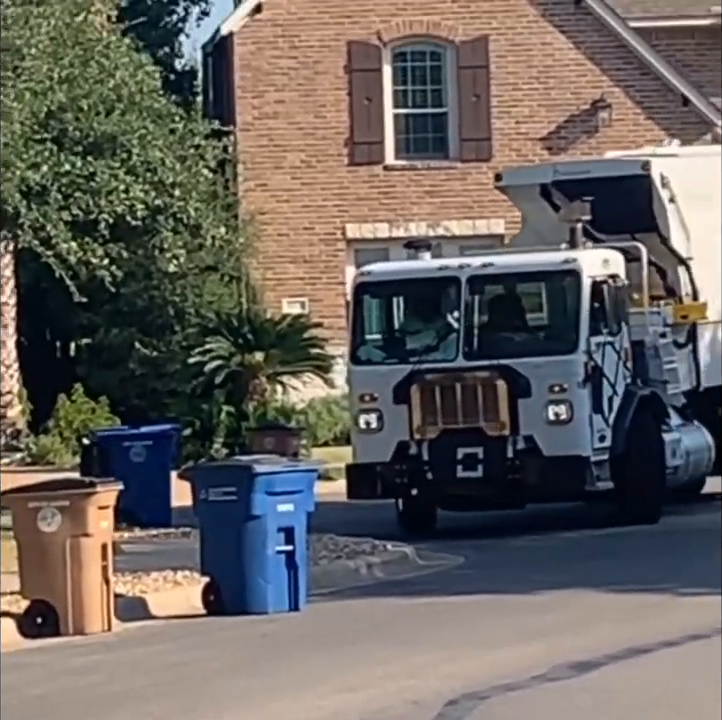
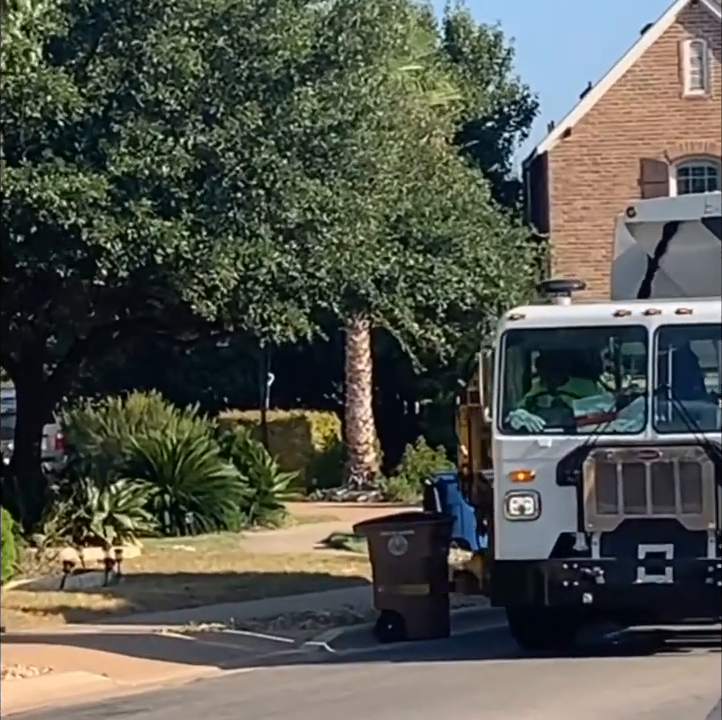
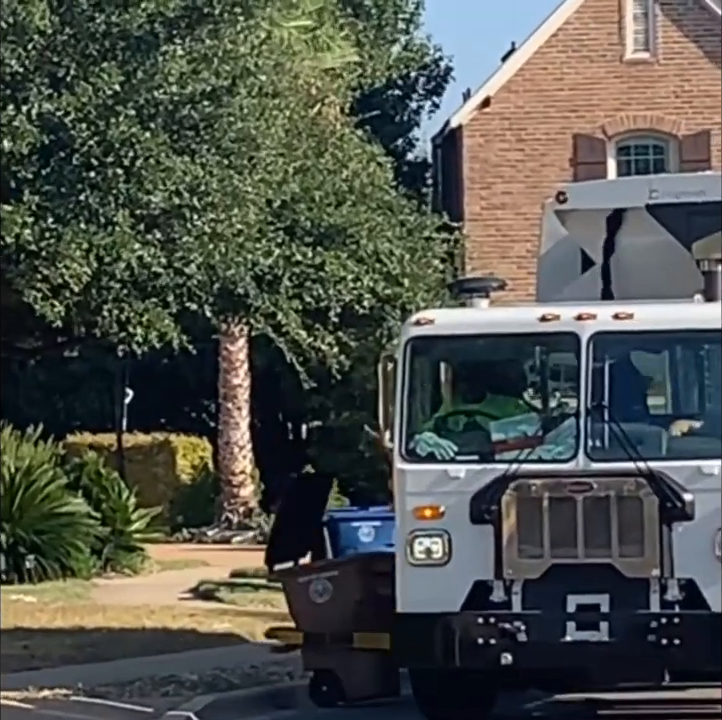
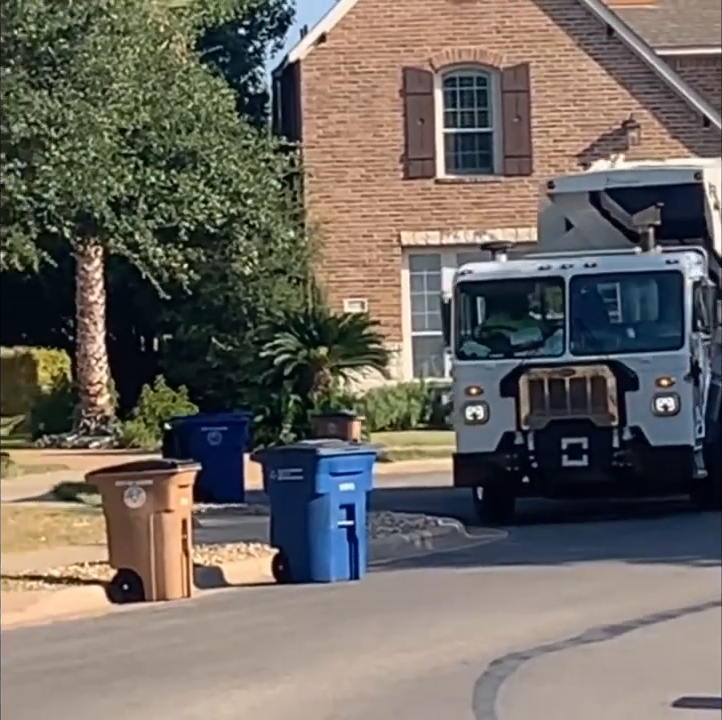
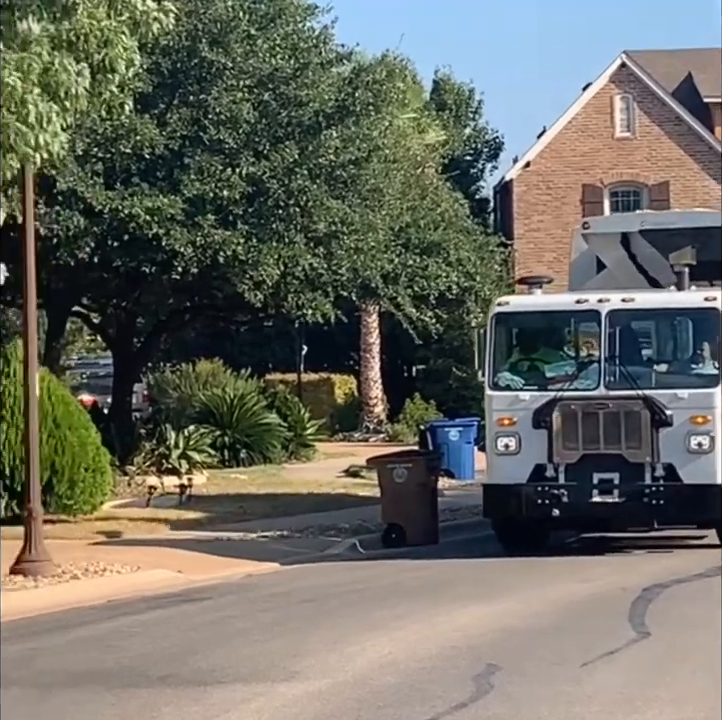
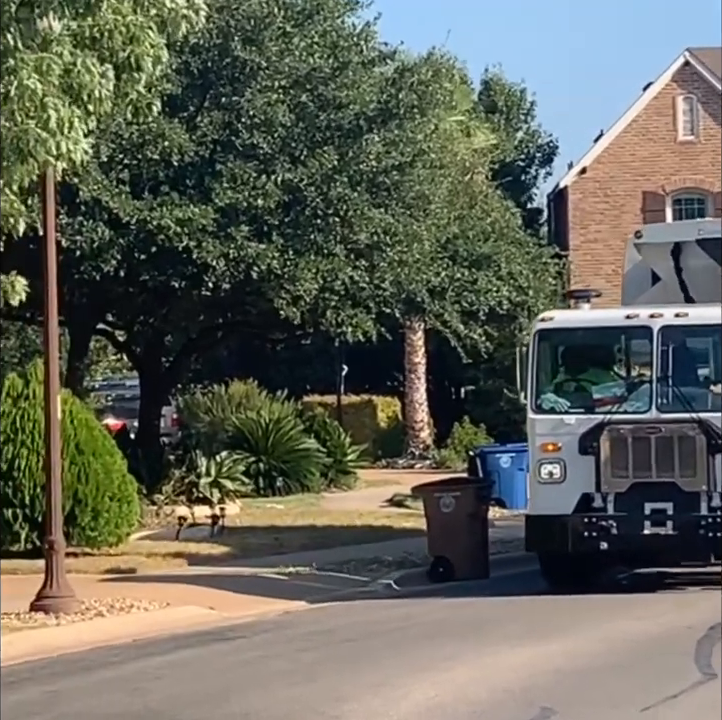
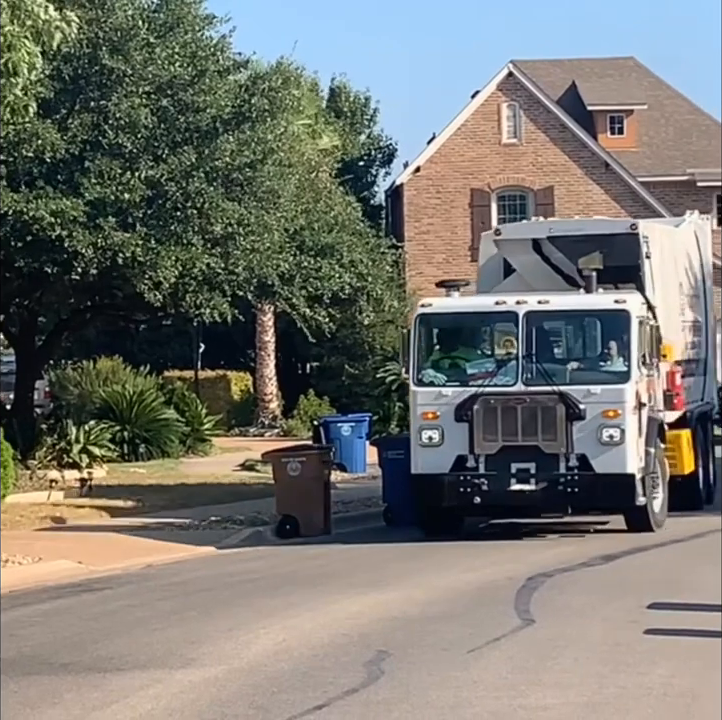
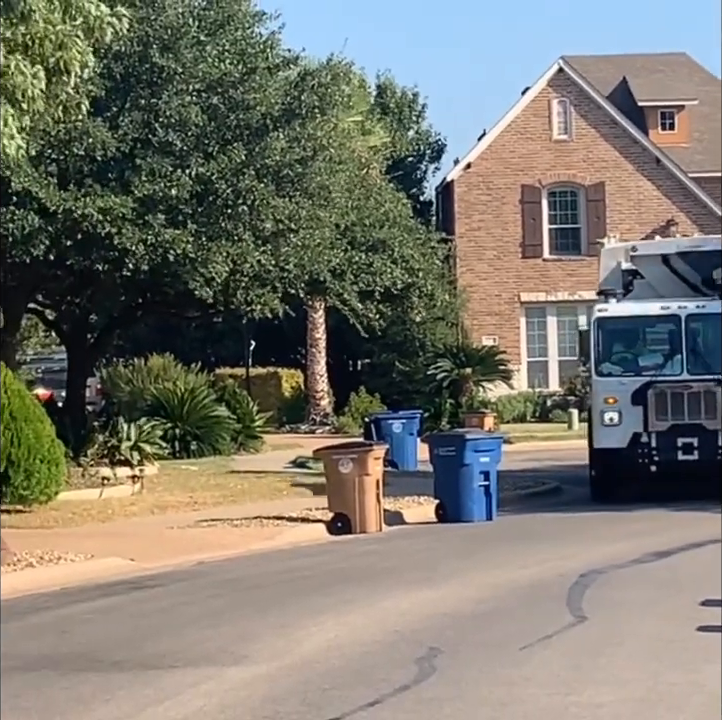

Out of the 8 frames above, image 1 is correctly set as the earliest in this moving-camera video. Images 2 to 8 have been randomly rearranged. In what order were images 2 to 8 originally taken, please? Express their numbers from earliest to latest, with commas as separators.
4, 8, 7, 5, 6, 2, 3
